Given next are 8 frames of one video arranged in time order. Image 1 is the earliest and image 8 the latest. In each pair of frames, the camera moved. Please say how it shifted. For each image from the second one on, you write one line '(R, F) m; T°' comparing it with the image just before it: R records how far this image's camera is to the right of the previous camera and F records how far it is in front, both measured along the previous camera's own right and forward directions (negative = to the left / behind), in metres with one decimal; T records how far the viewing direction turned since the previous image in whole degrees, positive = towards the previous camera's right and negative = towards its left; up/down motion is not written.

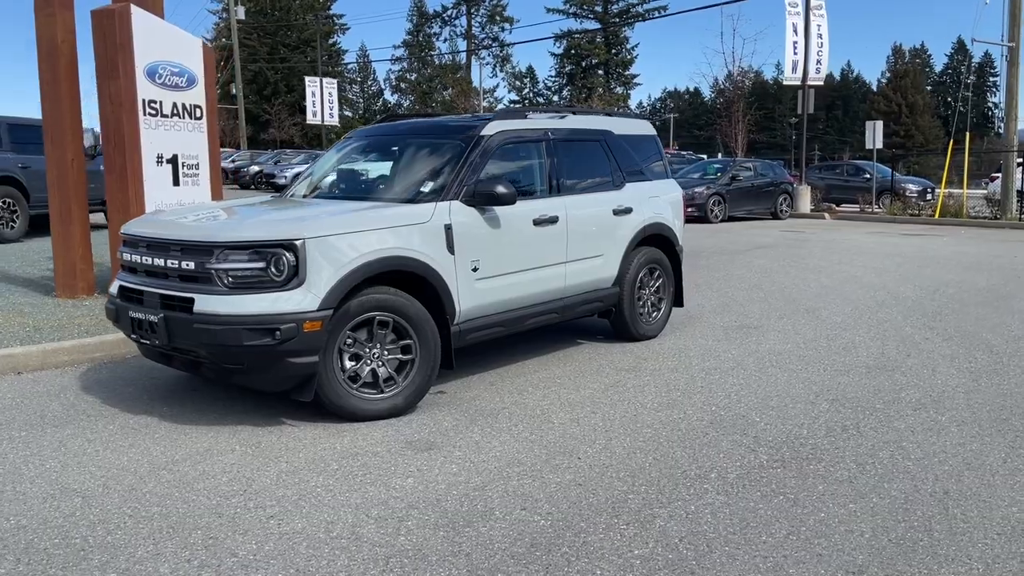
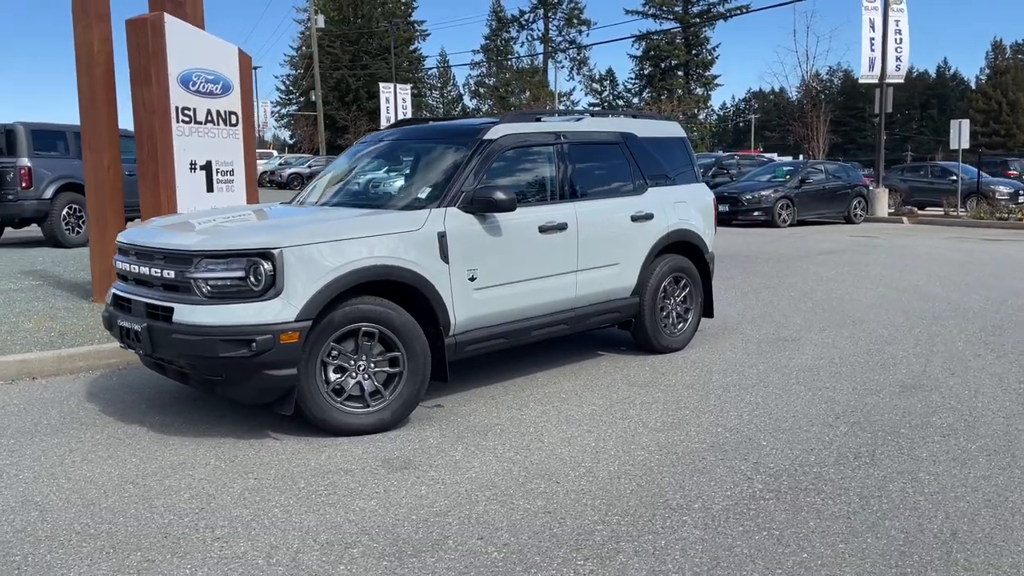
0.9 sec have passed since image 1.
(+0.5, +0.3) m; -5°
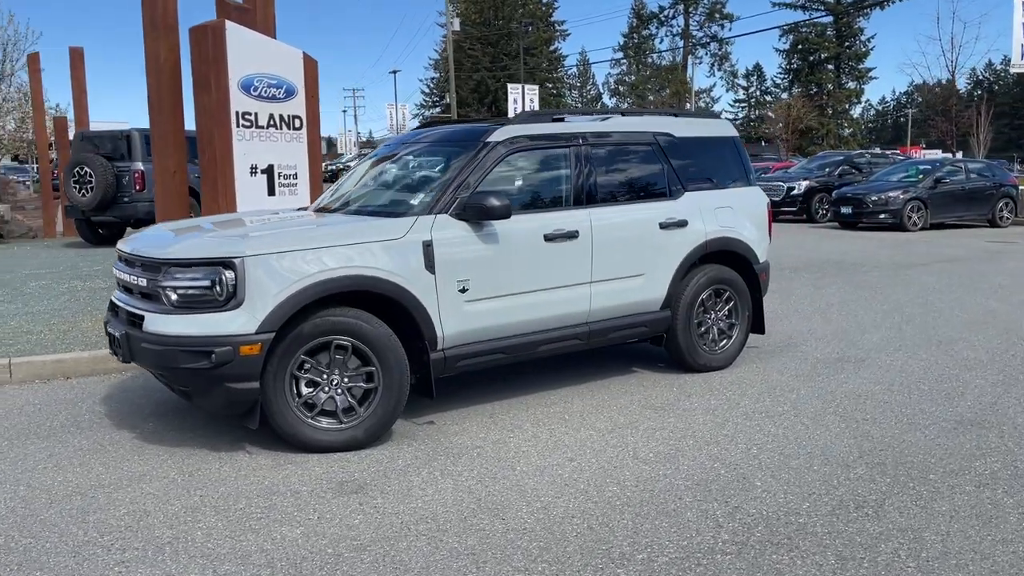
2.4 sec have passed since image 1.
(+0.9, +0.4) m; -9°
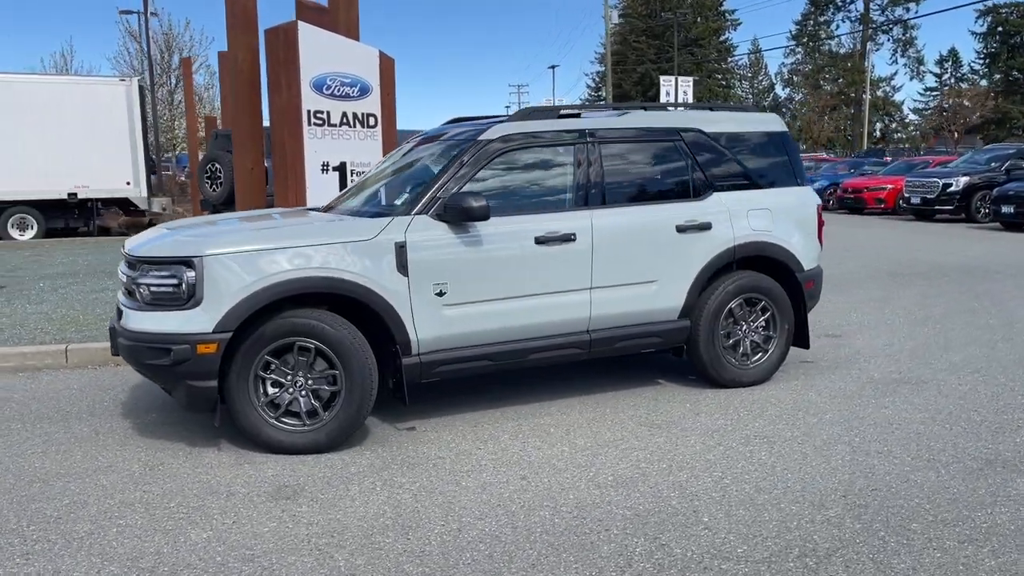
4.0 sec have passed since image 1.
(+1.1, +0.4) m; -11°
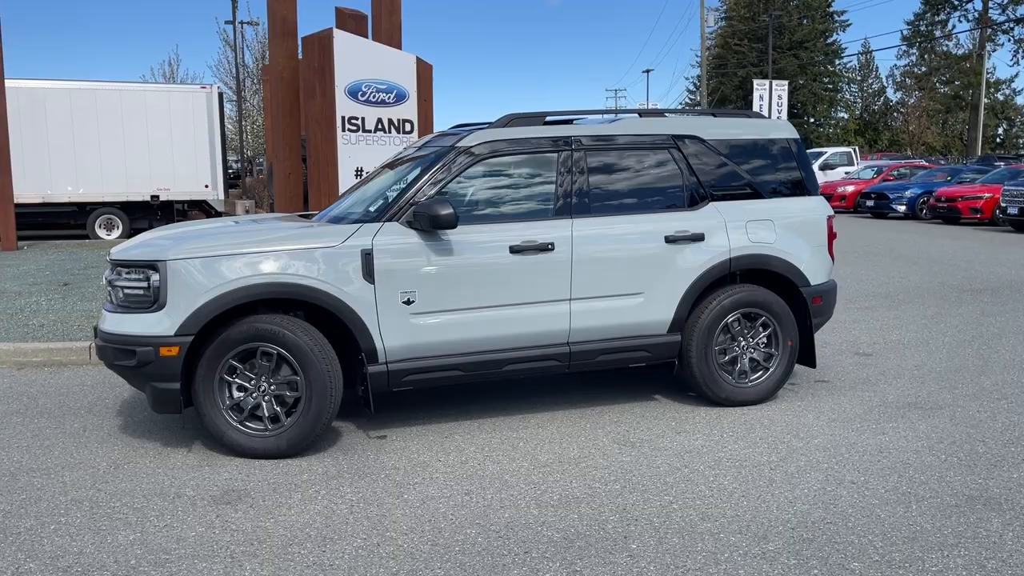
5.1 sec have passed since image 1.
(+0.8, +0.2) m; -6°
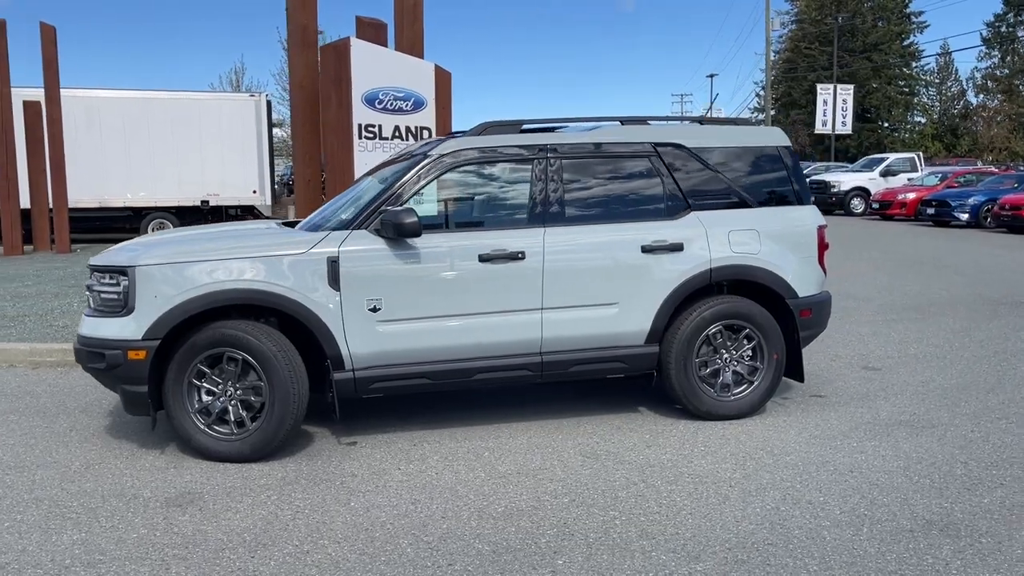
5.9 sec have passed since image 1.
(+0.6, +0.1) m; -4°
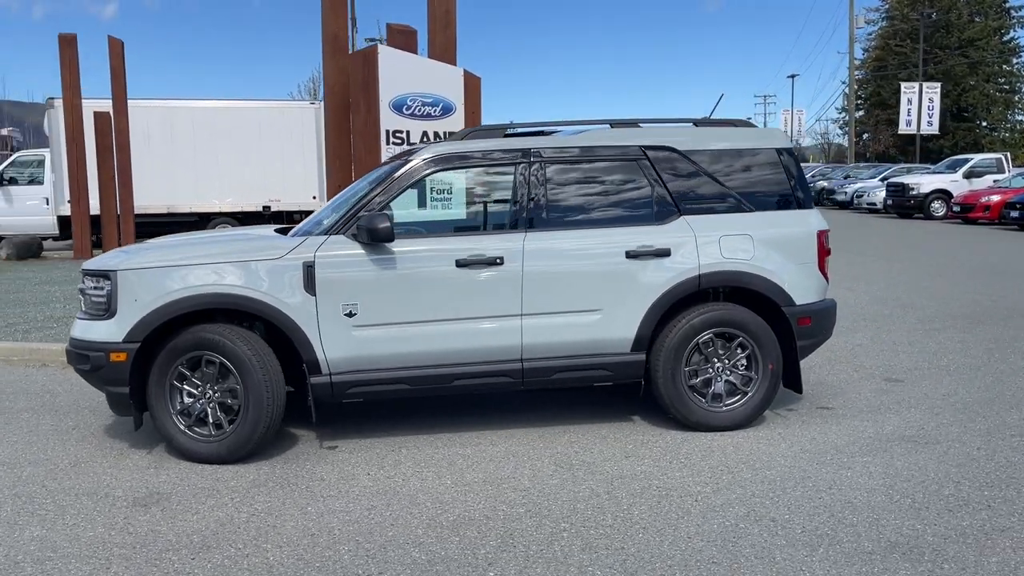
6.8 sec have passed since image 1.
(+0.6, +0.1) m; -5°
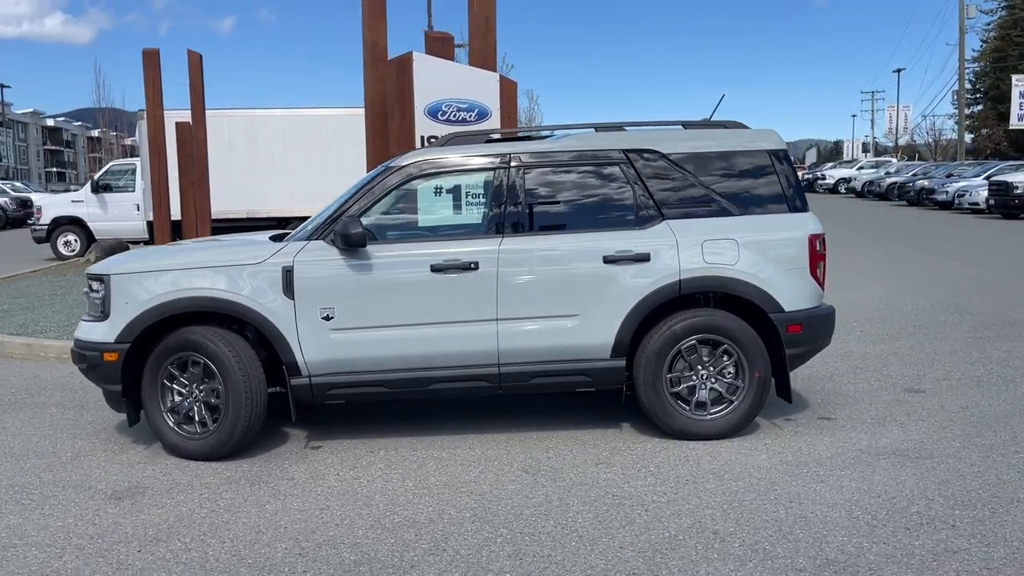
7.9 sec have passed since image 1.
(+0.8, 0.0) m; -6°
